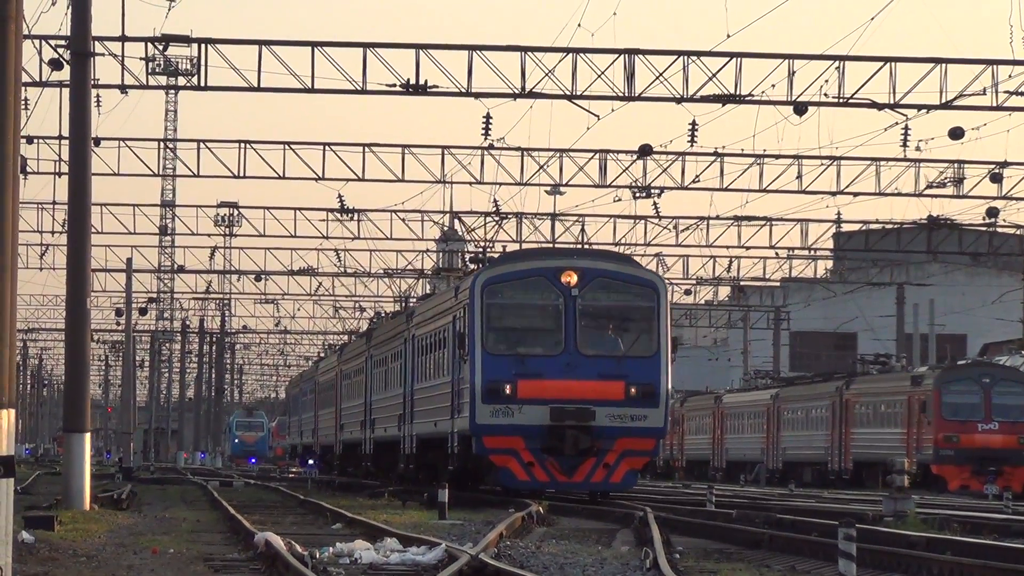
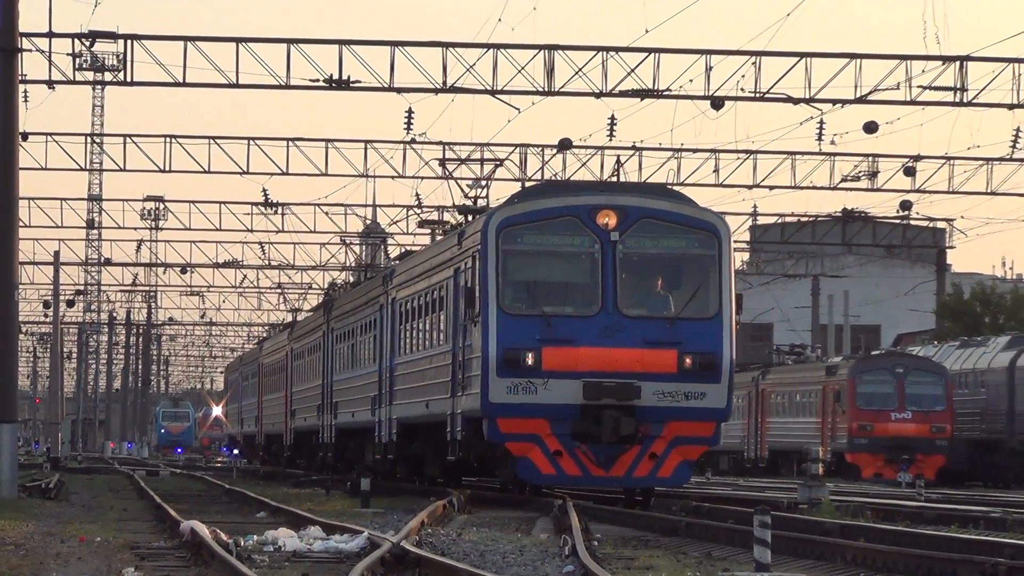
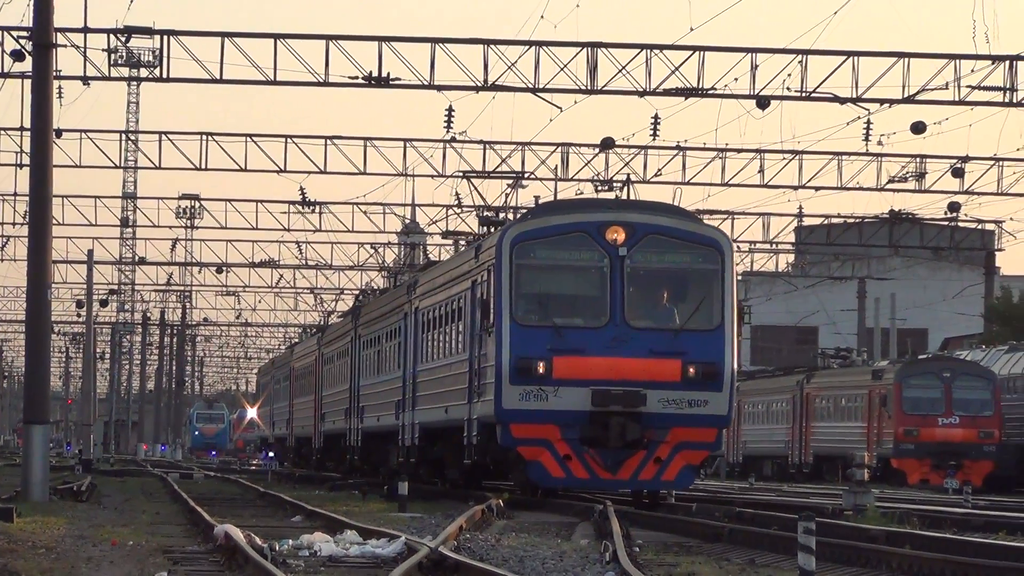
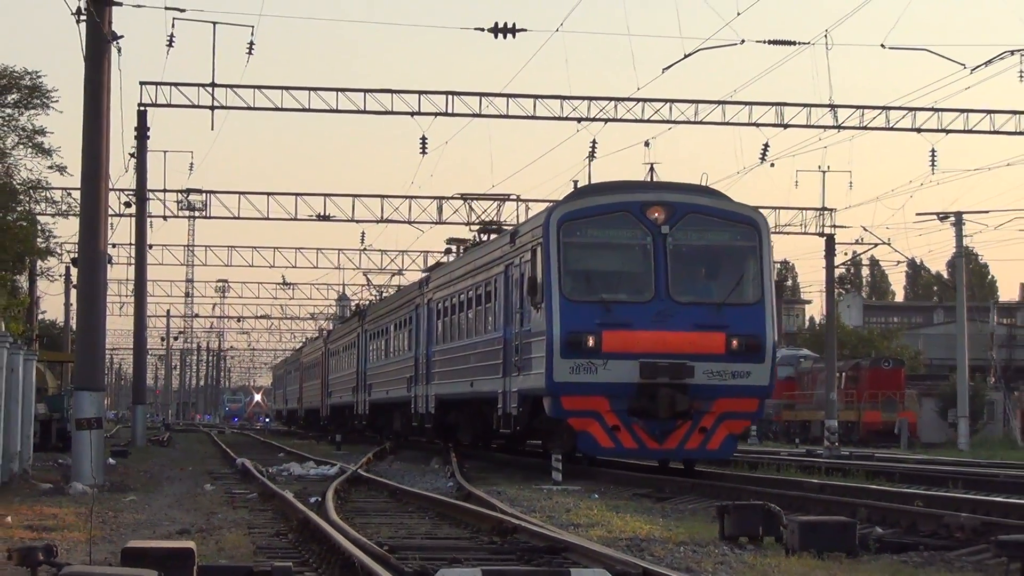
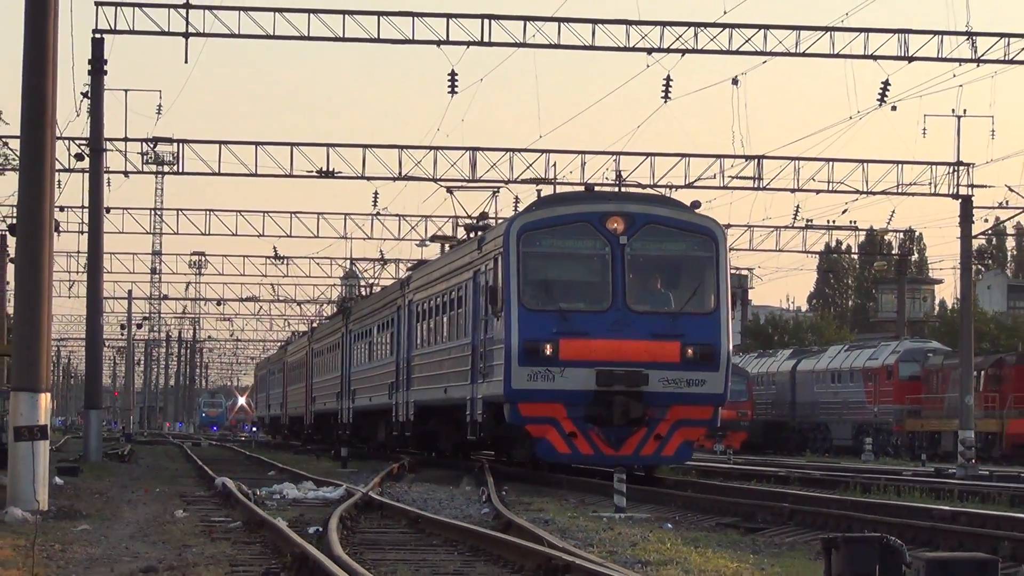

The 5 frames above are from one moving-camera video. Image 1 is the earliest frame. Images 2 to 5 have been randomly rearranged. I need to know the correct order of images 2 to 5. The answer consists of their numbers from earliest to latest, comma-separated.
3, 2, 5, 4
